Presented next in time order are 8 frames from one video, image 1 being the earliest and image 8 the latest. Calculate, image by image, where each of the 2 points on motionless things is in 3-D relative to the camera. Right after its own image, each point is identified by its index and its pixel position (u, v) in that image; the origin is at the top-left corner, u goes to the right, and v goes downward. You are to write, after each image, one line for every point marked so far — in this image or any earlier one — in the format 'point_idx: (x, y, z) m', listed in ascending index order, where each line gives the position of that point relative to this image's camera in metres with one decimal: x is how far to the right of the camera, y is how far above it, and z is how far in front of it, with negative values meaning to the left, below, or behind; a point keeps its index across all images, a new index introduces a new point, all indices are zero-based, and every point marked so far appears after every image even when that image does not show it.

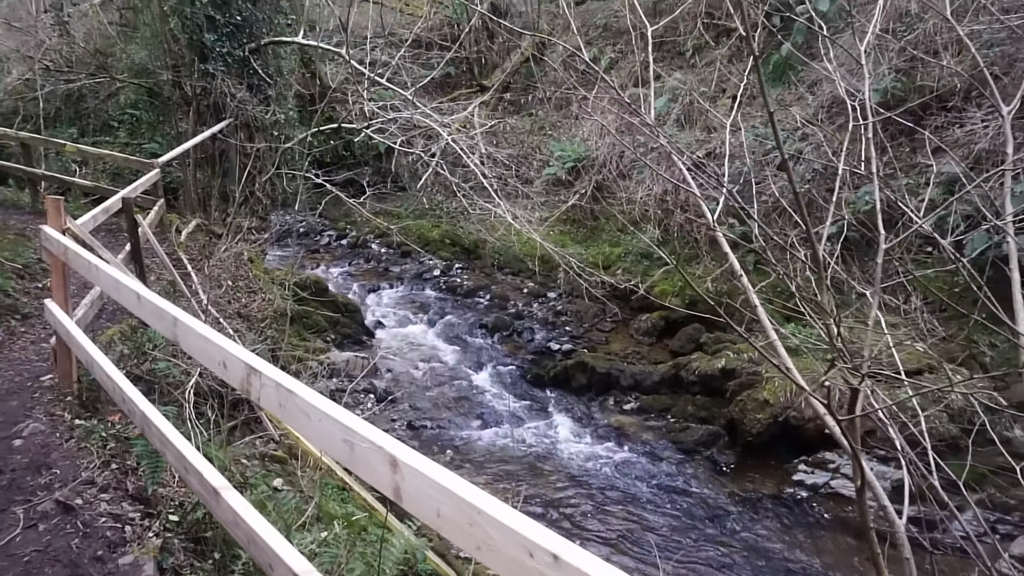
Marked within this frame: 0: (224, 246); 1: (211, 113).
0: (-3.1, +0.5, +7.7) m
1: (-3.6, +2.1, +8.5) m
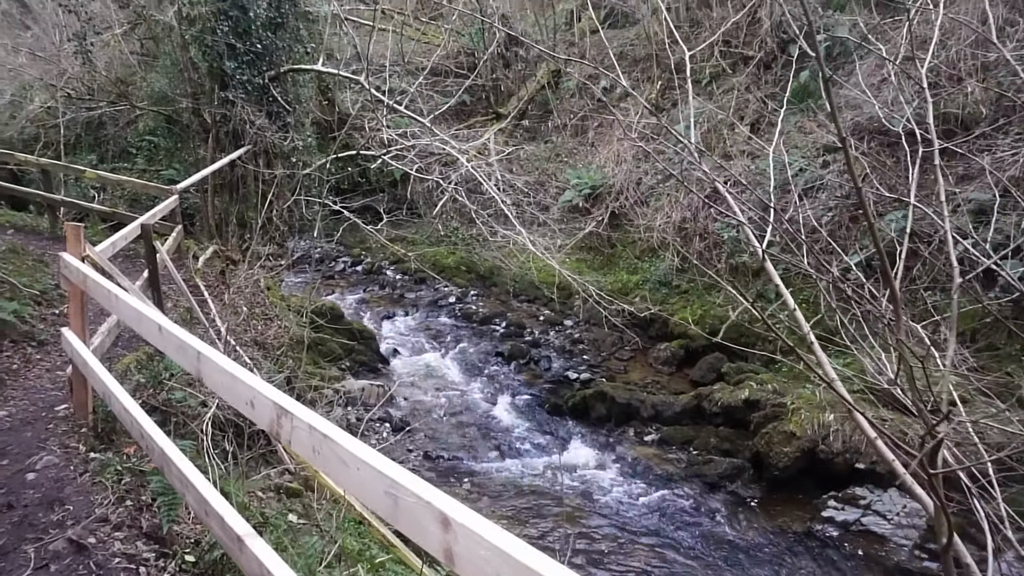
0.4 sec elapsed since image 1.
0: (-2.9, +0.2, +7.7) m
1: (-3.3, +1.8, +8.6) m
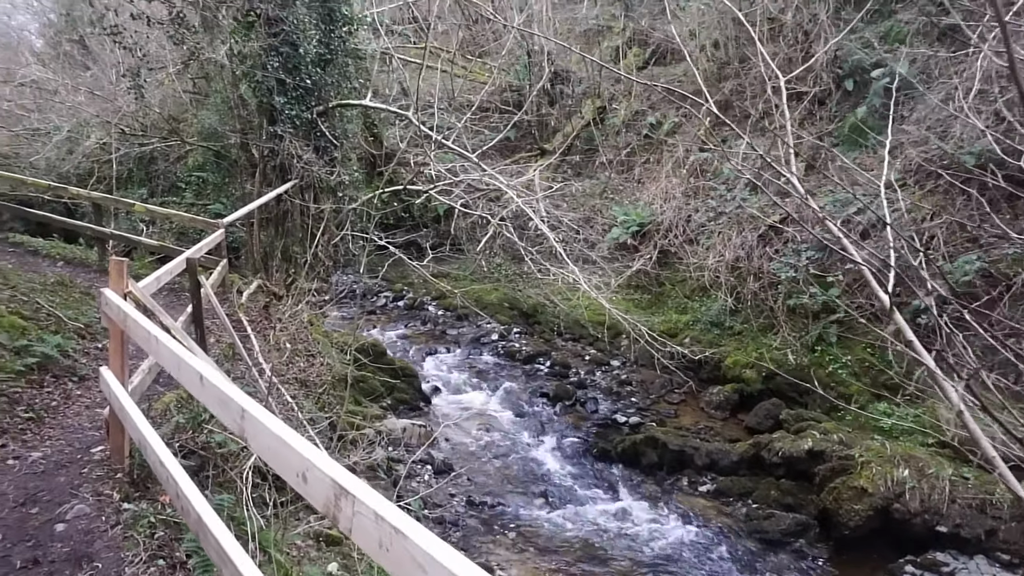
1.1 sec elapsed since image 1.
0: (-2.4, -0.2, +7.6) m
1: (-2.8, +1.3, +8.5) m
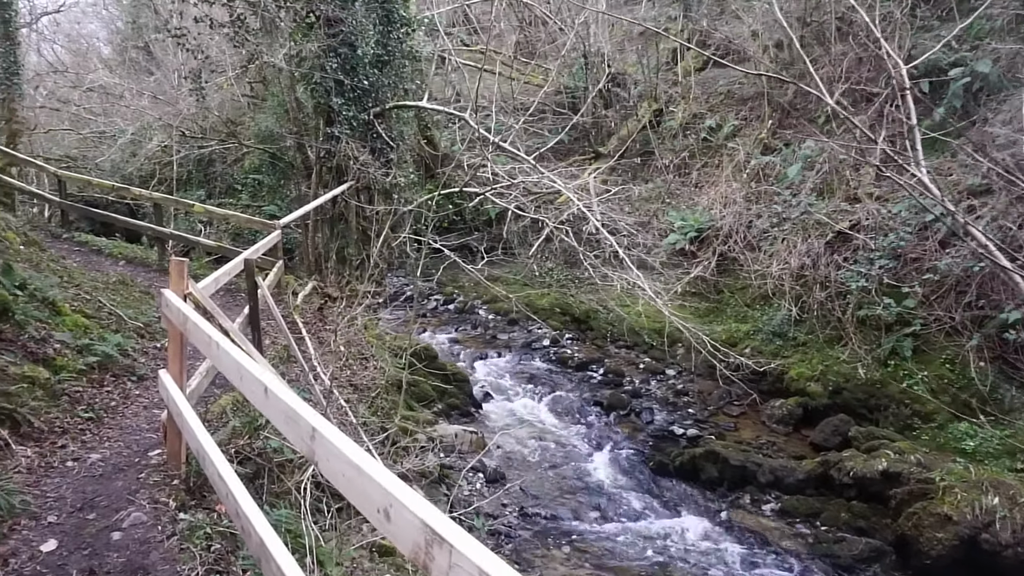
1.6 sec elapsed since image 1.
0: (-1.8, -0.2, +7.5) m
1: (-2.1, +1.3, +8.5) m
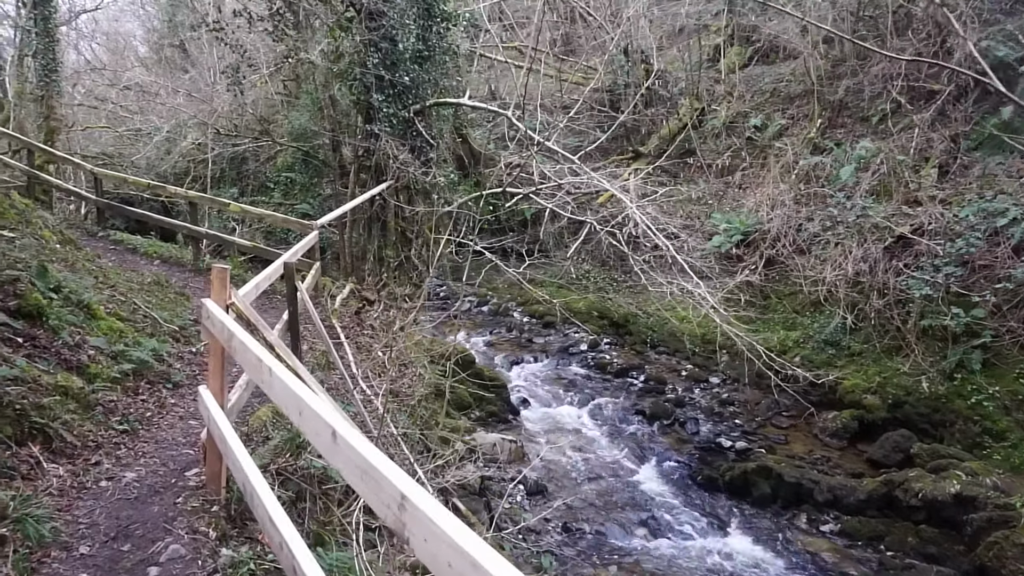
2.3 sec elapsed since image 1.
0: (-1.3, -0.3, +7.3) m
1: (-1.6, +1.3, +8.3) m
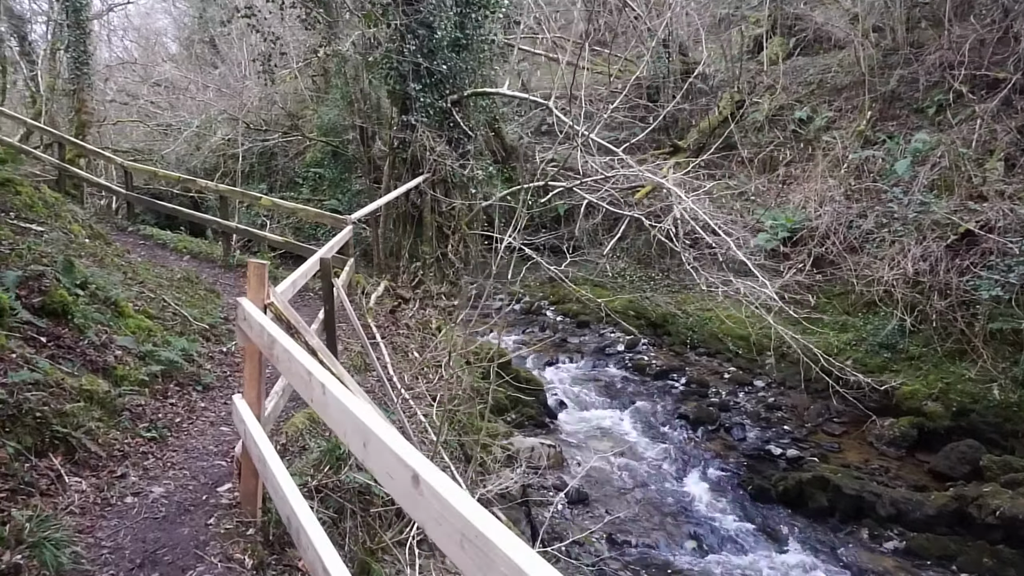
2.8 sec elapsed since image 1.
0: (-0.9, -0.2, +7.0) m
1: (-1.2, +1.3, +8.0) m
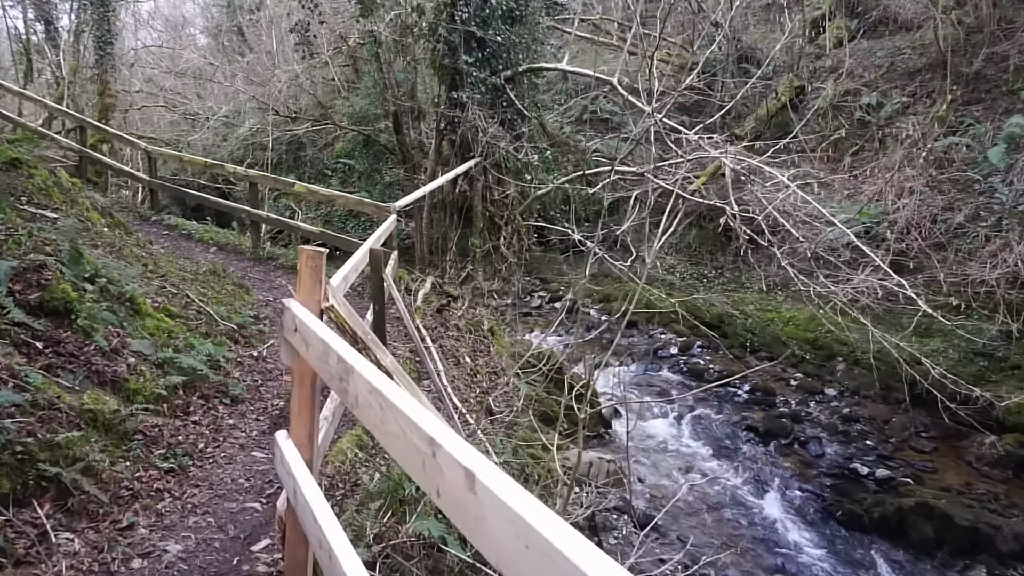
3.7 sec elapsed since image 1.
0: (-0.4, -0.2, +6.2) m
1: (-0.6, +1.4, +7.2) m
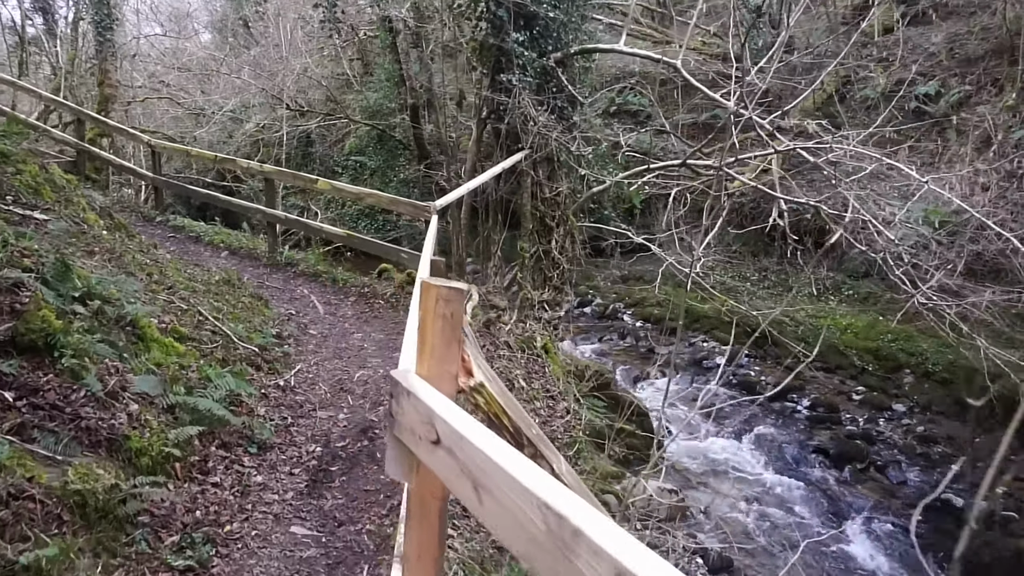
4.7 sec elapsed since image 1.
0: (0.0, -0.3, +5.4) m
1: (-0.2, +1.3, +6.5) m
